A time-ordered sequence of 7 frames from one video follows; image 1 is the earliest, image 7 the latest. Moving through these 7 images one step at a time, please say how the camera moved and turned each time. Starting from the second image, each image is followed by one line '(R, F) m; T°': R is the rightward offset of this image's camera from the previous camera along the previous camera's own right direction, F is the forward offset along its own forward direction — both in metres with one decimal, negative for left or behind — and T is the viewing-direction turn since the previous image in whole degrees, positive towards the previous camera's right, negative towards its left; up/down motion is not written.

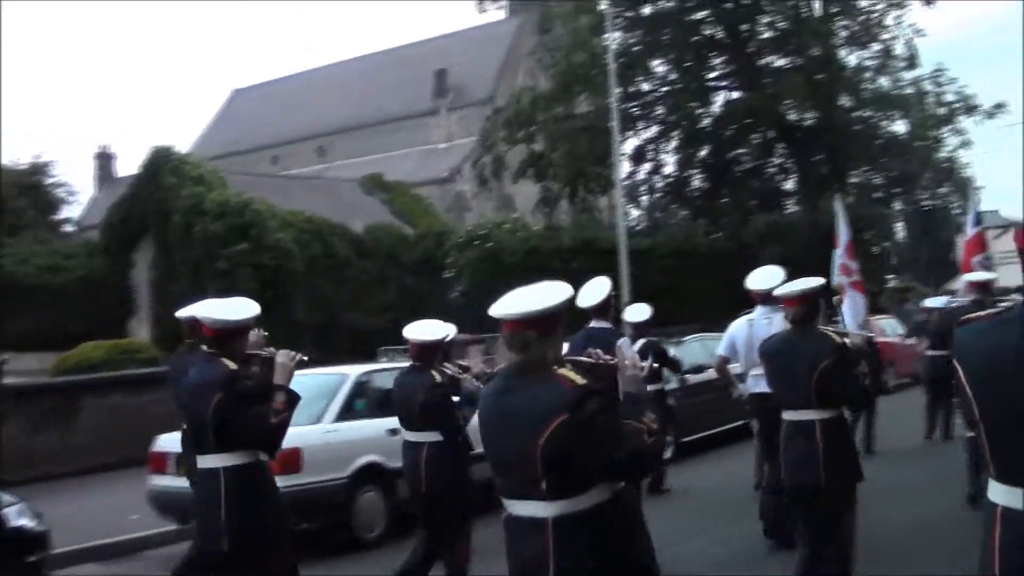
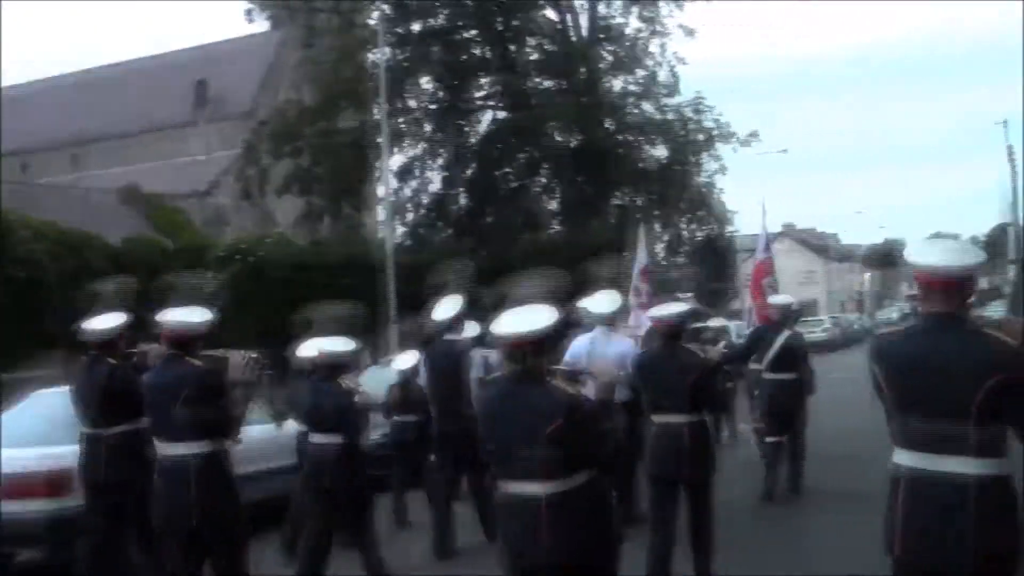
(-0.8, 0.0) m; +14°
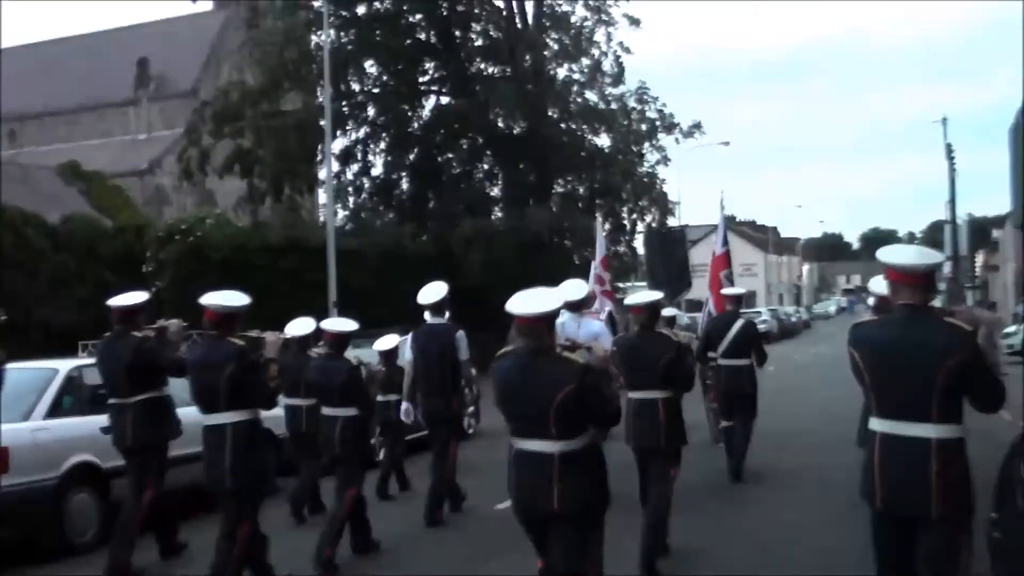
(+0.3, 0.0) m; +2°
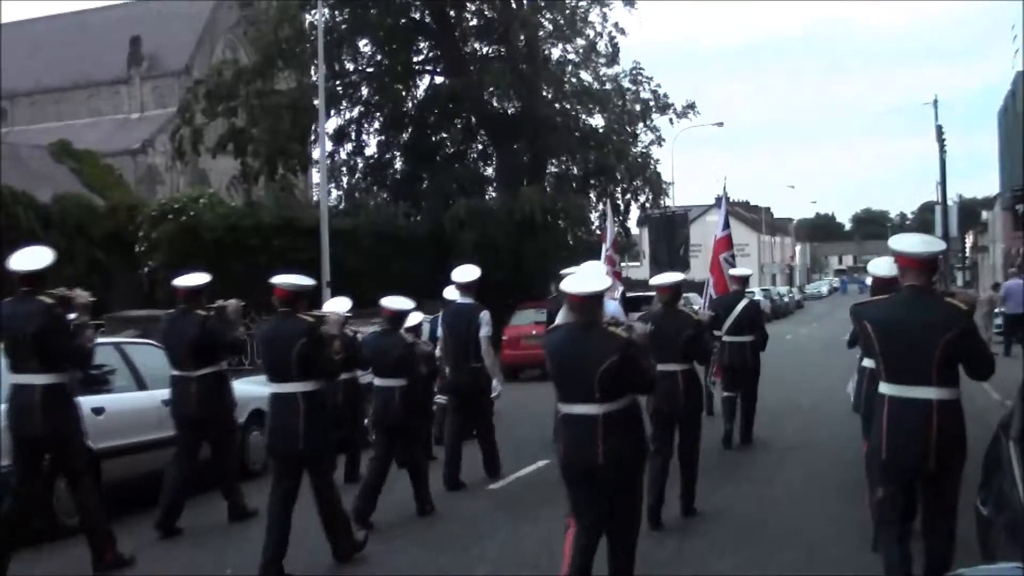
(-0.1, 0.0) m; +1°
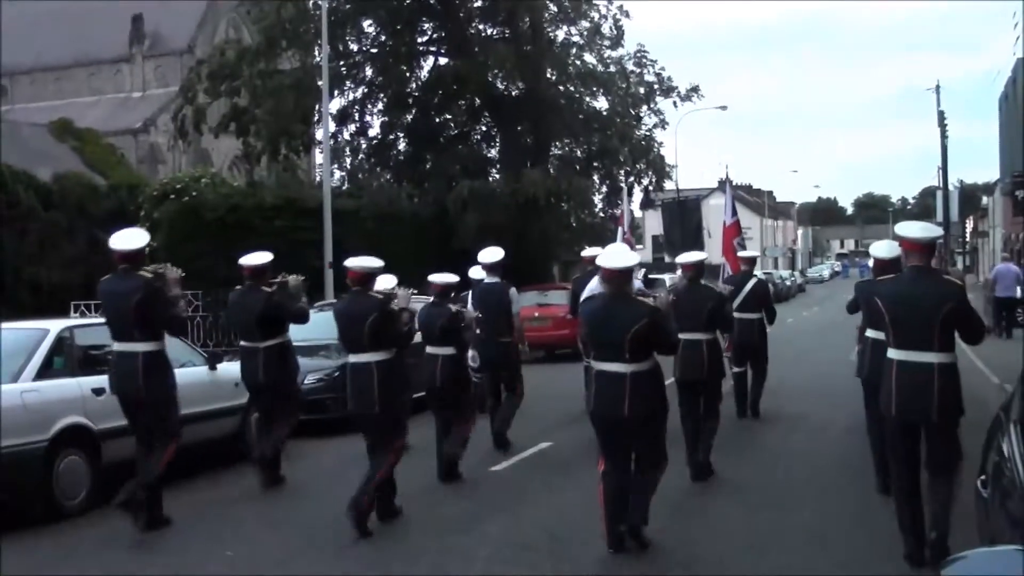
(-0.2, 0.0) m; 0°
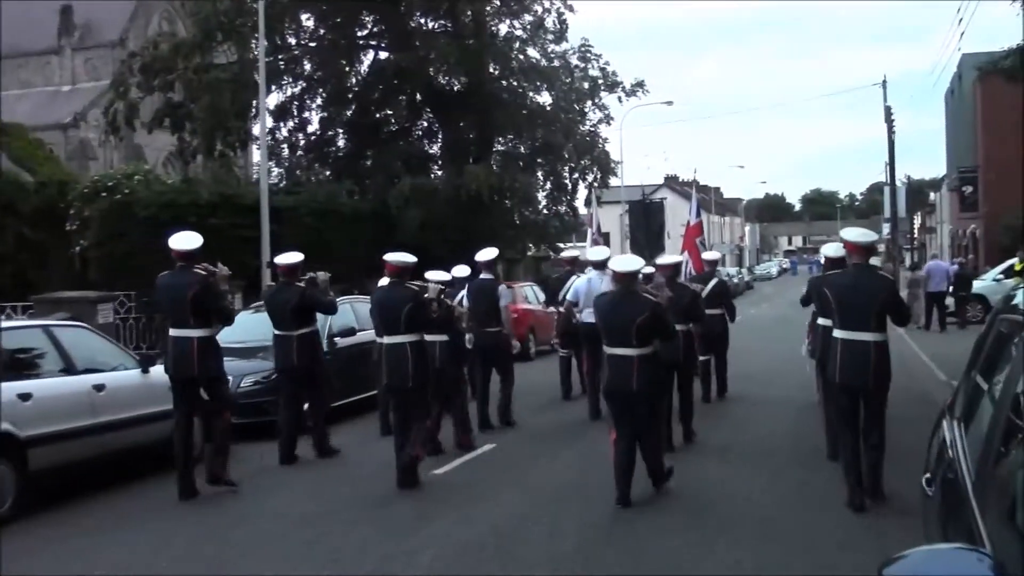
(+0.2, +0.4) m; +2°
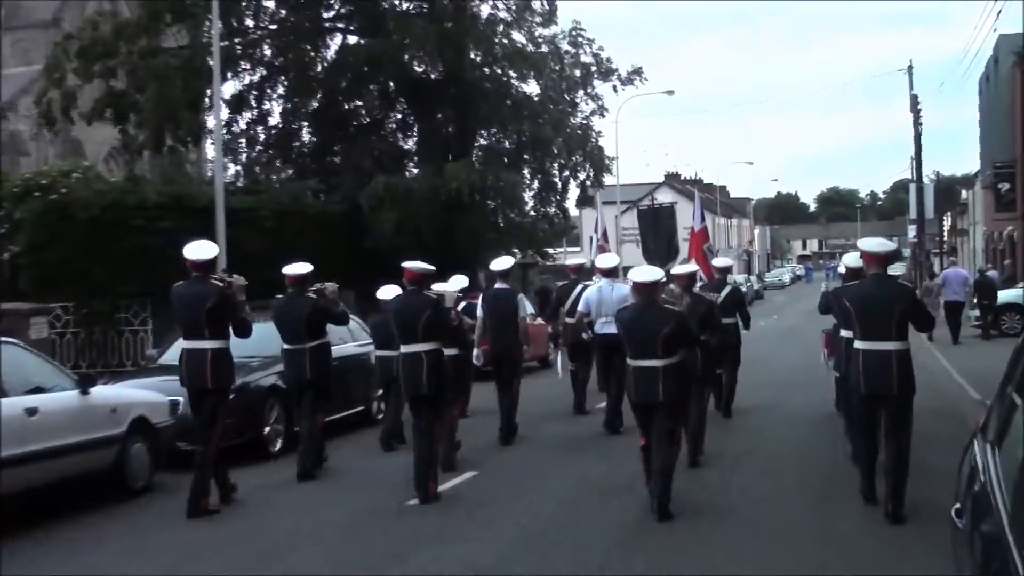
(0.0, +1.9) m; +1°
